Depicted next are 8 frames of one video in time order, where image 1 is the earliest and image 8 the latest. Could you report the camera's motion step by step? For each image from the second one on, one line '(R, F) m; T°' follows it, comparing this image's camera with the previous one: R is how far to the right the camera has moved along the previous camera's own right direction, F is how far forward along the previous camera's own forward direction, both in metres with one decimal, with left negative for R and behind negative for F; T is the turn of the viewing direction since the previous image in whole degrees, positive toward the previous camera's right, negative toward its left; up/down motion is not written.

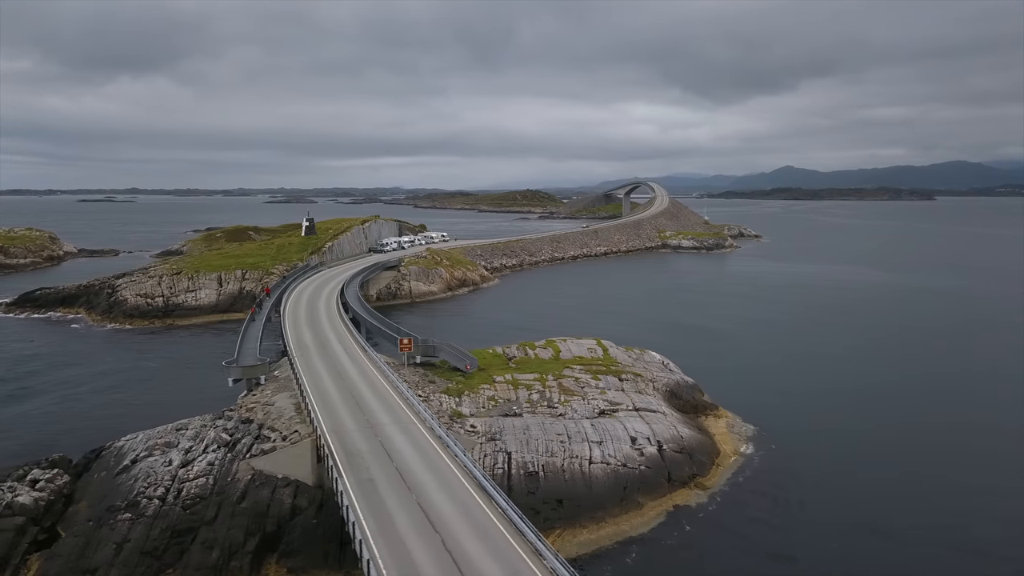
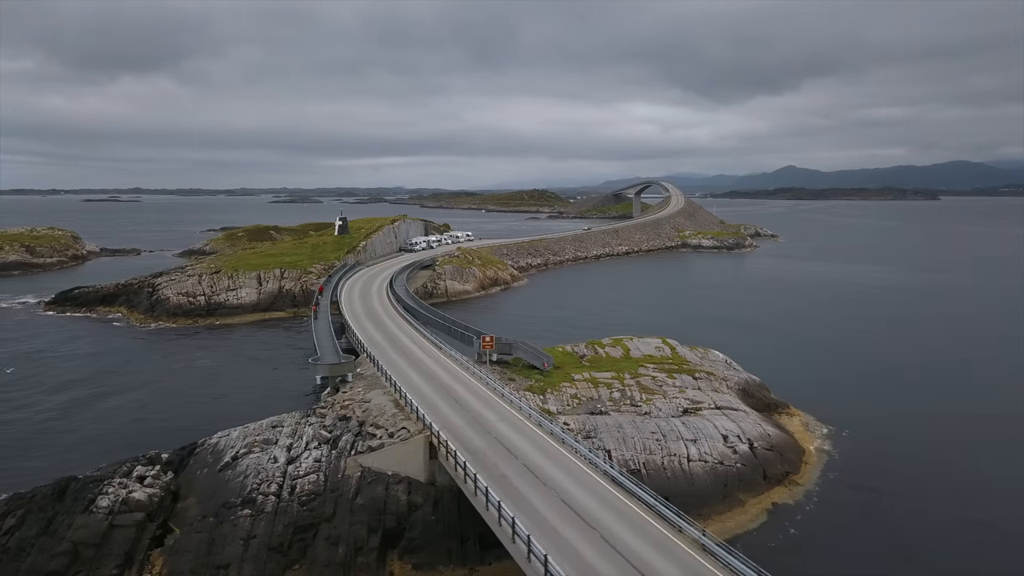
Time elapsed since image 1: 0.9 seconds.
(-2.9, 0.0) m; 0°
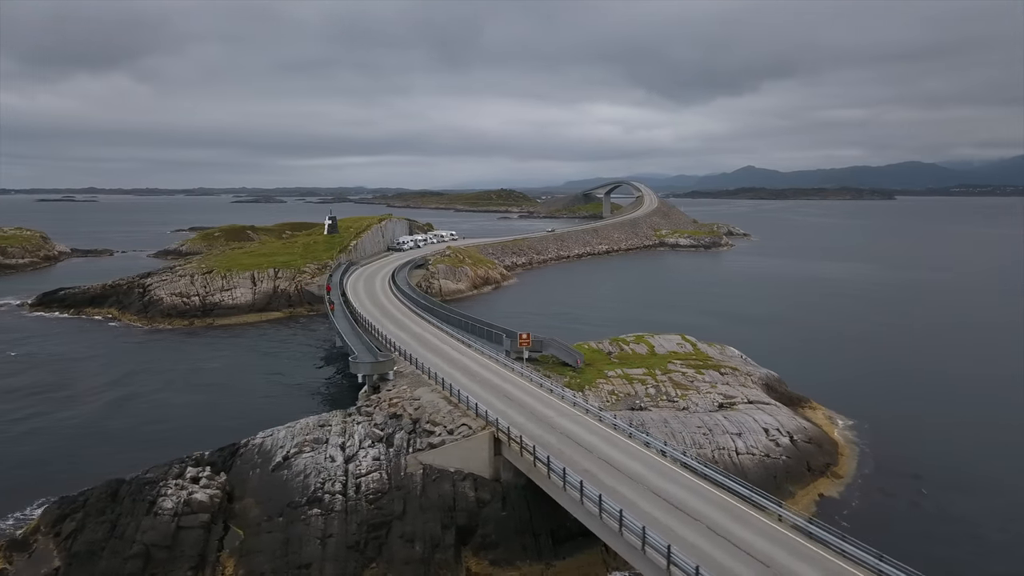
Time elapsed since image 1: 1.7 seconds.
(-2.7, 0.0) m; +3°
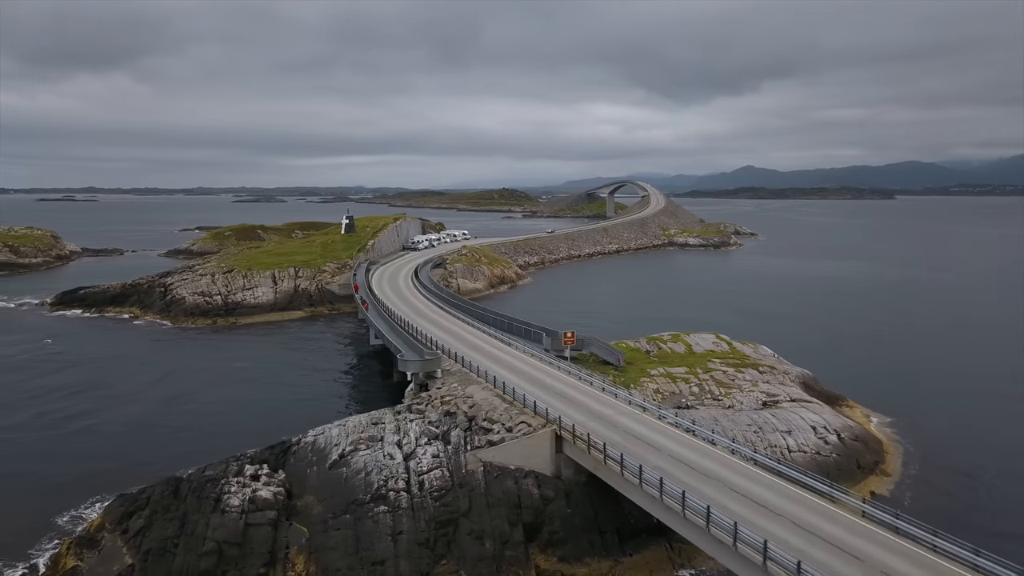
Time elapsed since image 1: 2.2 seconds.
(-1.7, -0.1) m; 0°
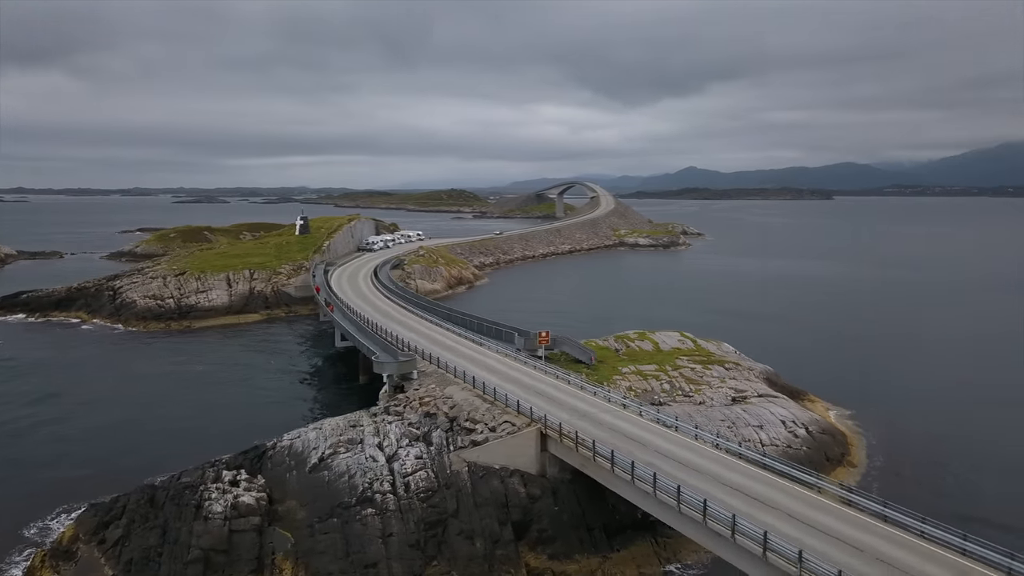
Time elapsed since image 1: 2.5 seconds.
(-1.0, -0.1) m; +4°
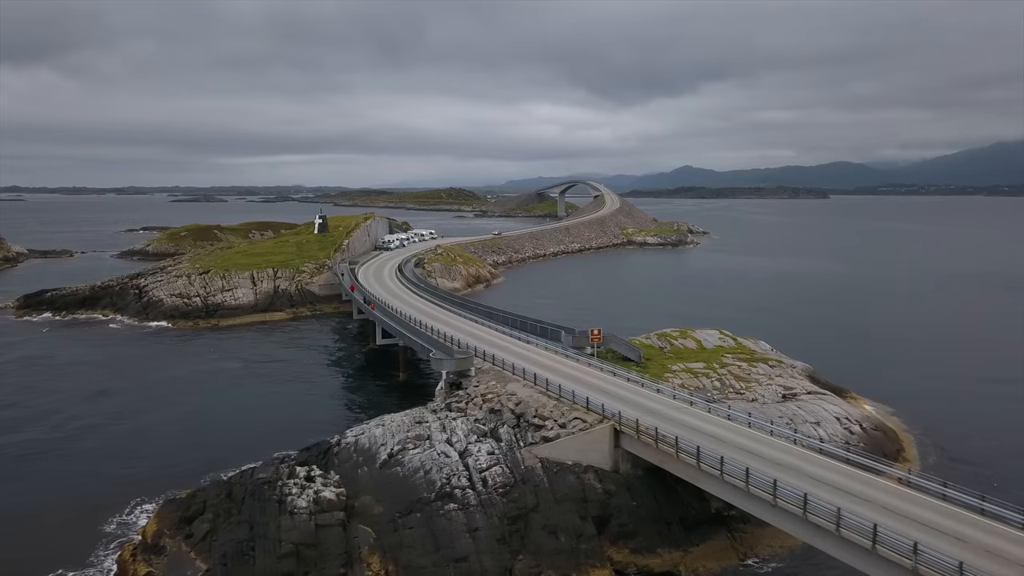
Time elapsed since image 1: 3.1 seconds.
(-2.1, -0.2) m; 0°
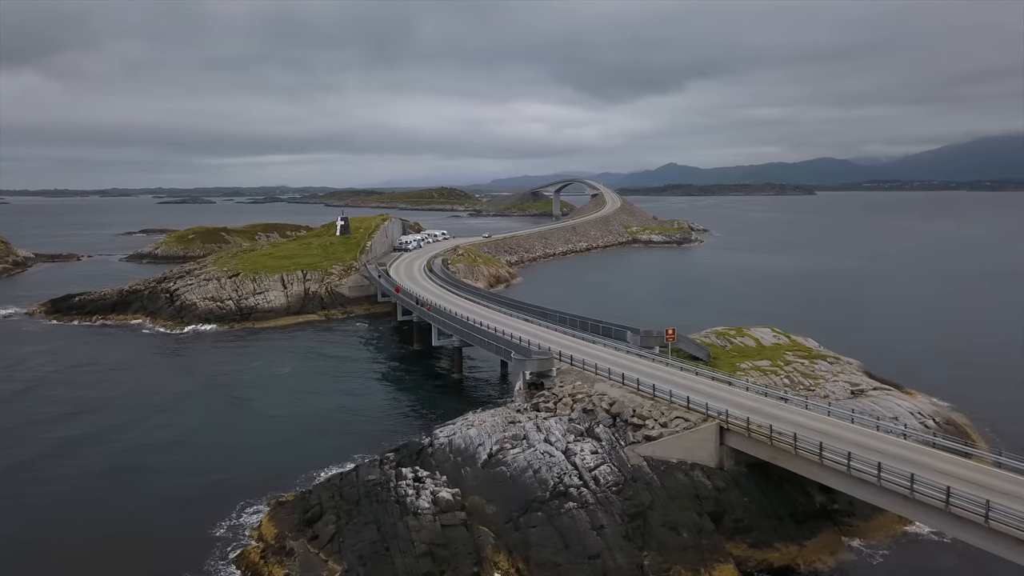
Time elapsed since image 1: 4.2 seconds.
(-3.3, -0.4) m; +1°
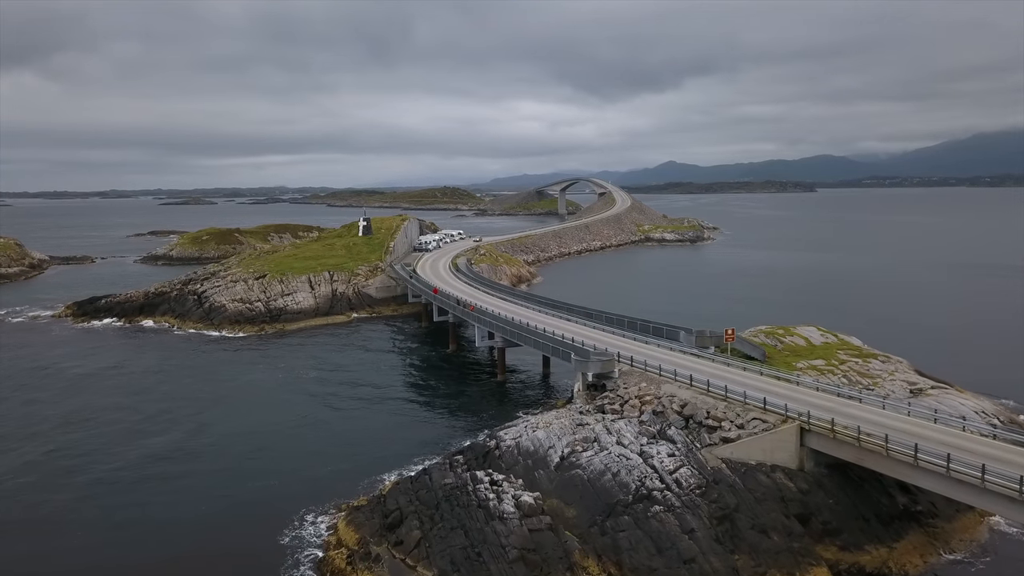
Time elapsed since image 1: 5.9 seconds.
(-2.1, +0.2) m; 0°
